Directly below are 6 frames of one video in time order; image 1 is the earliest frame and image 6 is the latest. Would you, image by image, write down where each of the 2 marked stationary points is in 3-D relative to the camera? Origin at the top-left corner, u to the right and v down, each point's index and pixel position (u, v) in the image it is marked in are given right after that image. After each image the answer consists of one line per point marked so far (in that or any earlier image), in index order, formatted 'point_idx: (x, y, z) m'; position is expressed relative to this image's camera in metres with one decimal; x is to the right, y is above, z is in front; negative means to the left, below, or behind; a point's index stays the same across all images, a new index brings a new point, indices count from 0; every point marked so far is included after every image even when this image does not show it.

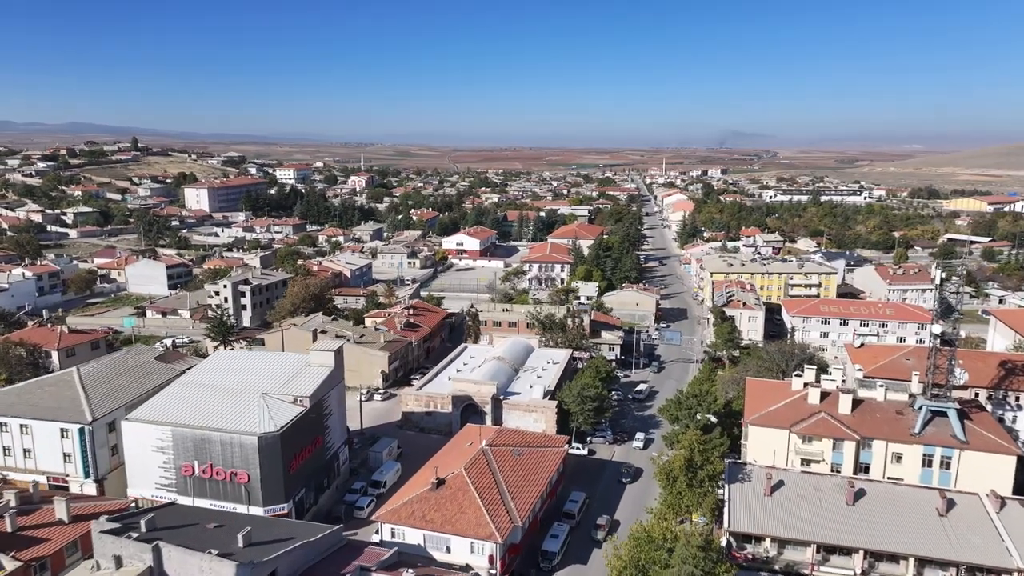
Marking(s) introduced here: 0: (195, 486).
0: (-9.2, -5.8, +19.2) m
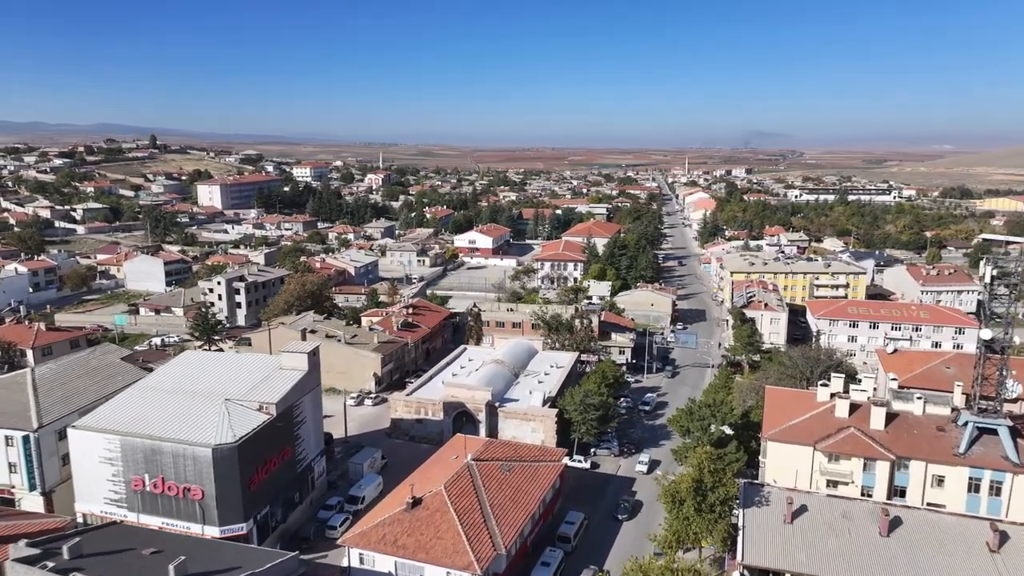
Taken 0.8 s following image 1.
0: (-9.6, -5.6, +17.3) m
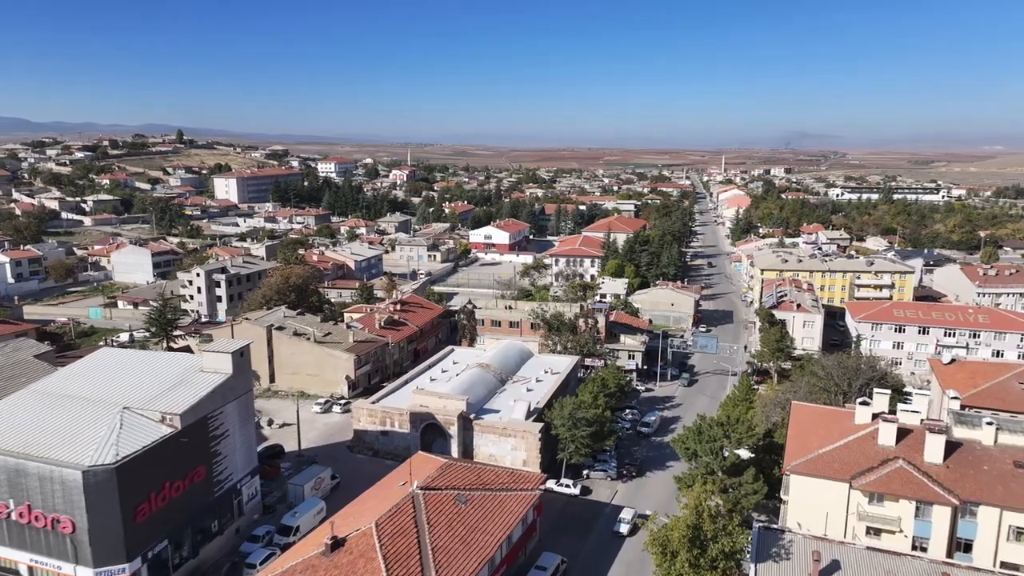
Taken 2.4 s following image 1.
0: (-10.7, -5.3, +14.2) m
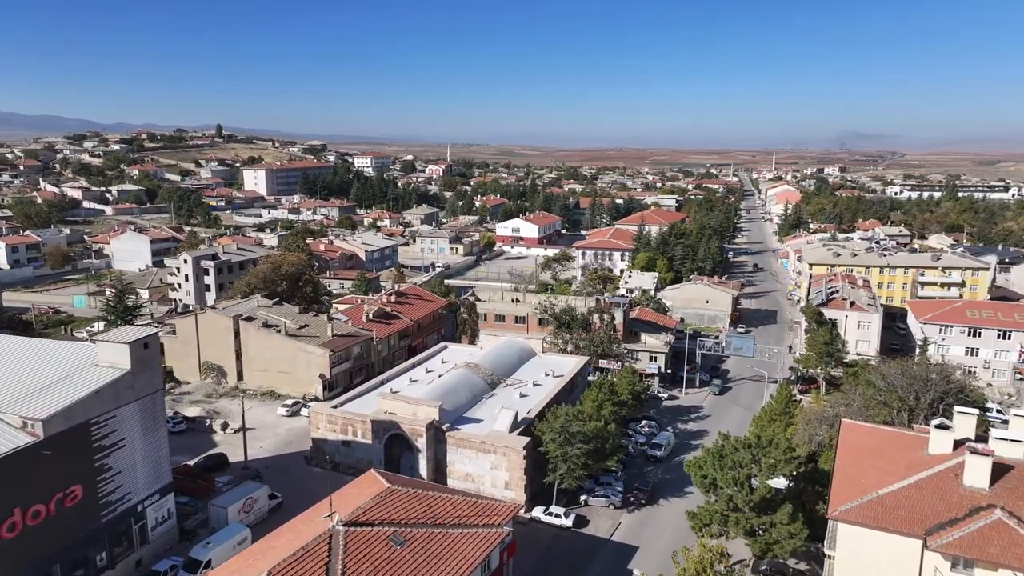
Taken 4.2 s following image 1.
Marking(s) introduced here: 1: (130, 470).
0: (-11.7, -4.7, +11.2) m
1: (-8.0, -3.8, +13.9) m
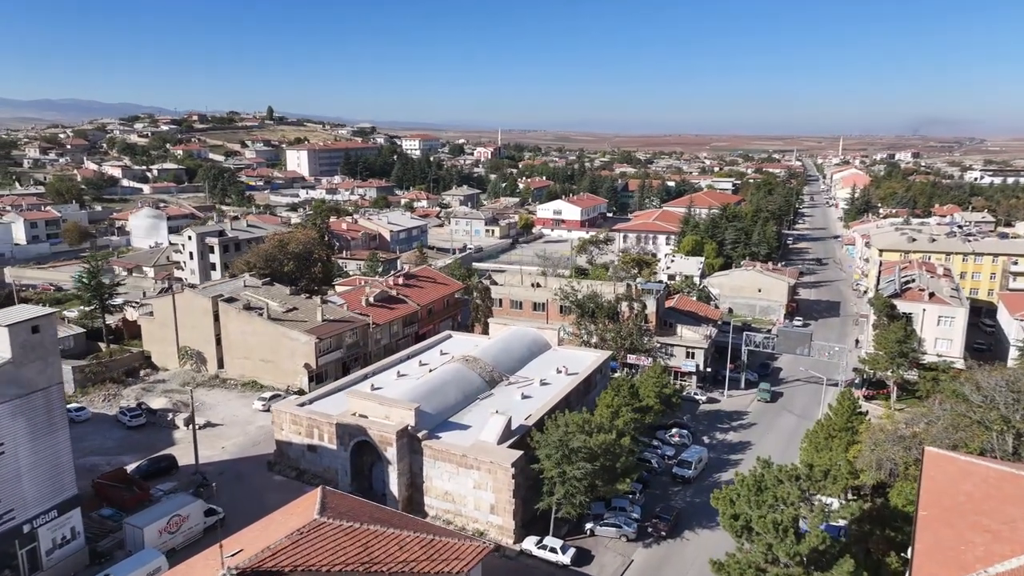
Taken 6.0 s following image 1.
0: (-12.4, -4.2, +9.0) m
1: (-8.5, -3.3, +11.4) m
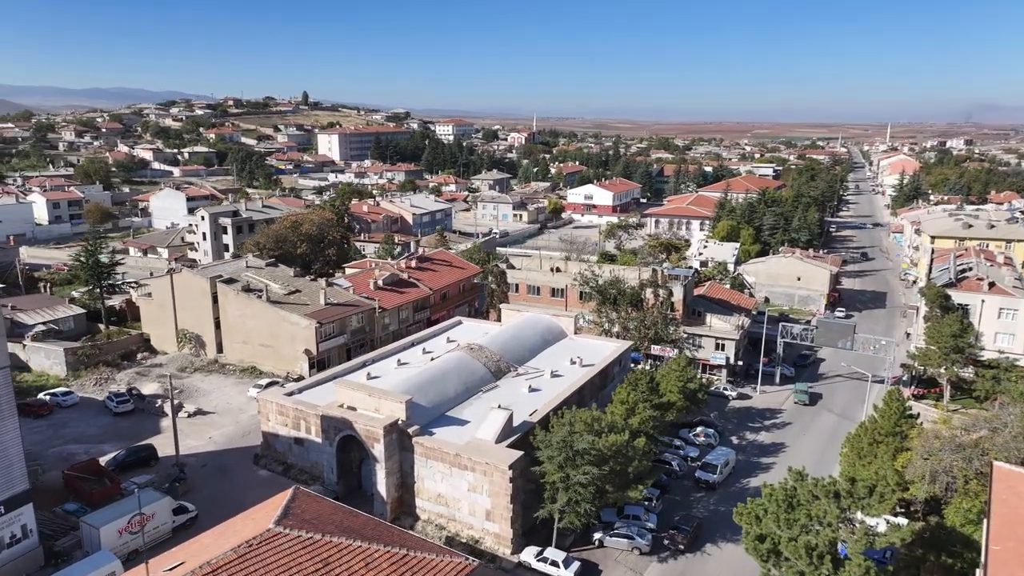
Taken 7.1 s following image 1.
0: (-12.7, -3.8, +8.2) m
1: (-8.7, -2.9, +10.4) m
